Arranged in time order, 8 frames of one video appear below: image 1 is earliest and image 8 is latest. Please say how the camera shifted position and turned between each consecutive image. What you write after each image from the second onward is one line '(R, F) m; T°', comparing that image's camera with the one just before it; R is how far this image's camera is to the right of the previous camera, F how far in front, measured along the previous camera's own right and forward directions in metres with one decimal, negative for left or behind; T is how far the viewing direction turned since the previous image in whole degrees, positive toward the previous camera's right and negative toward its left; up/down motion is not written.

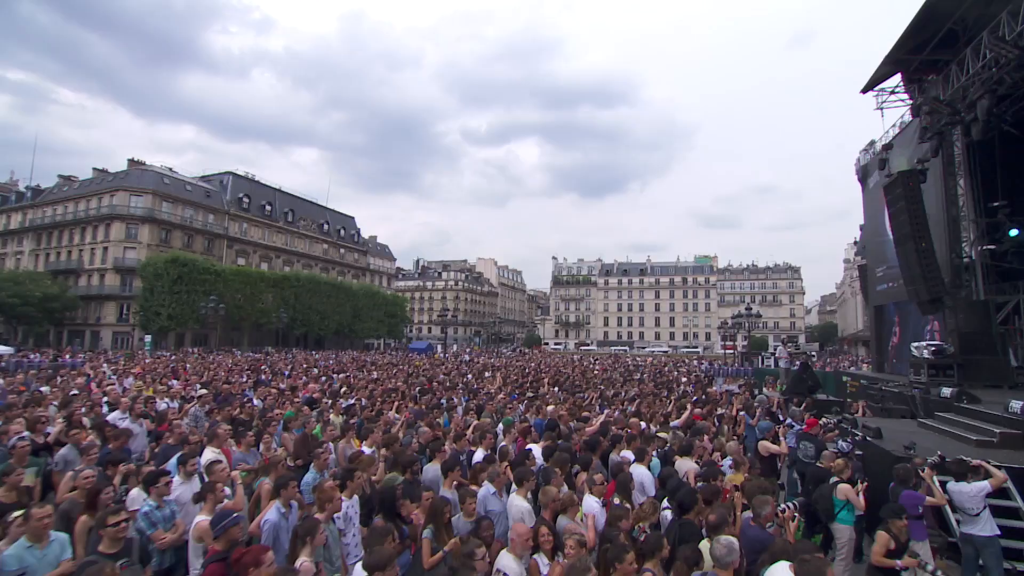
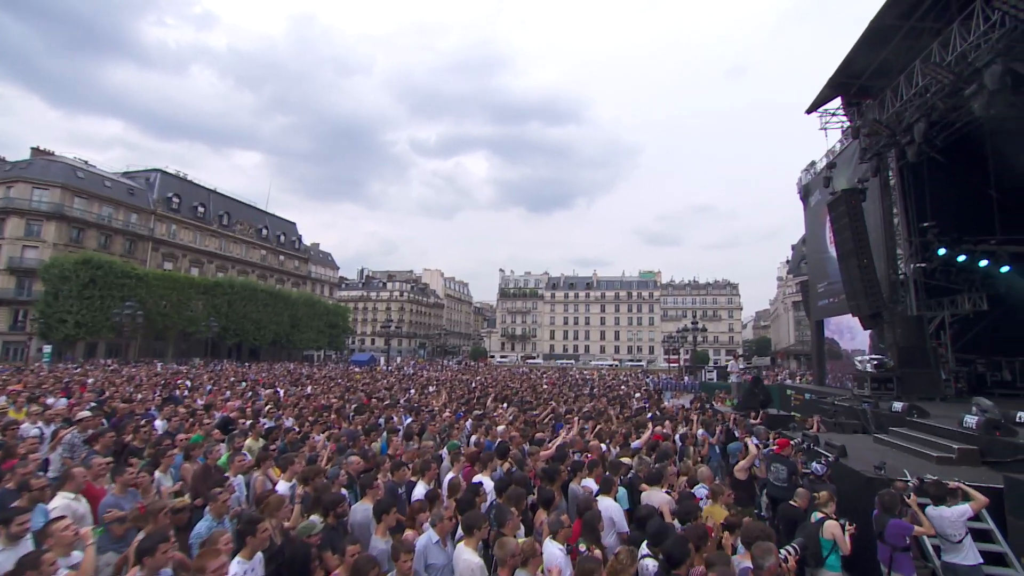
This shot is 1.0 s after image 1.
(0.0, +0.8) m; +6°
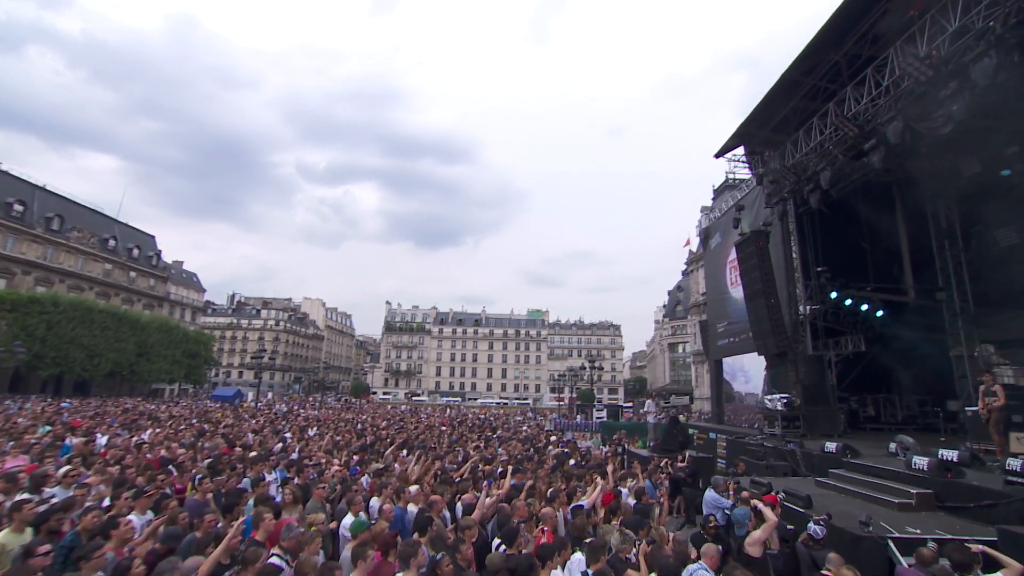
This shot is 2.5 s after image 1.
(-0.5, +1.7) m; +12°
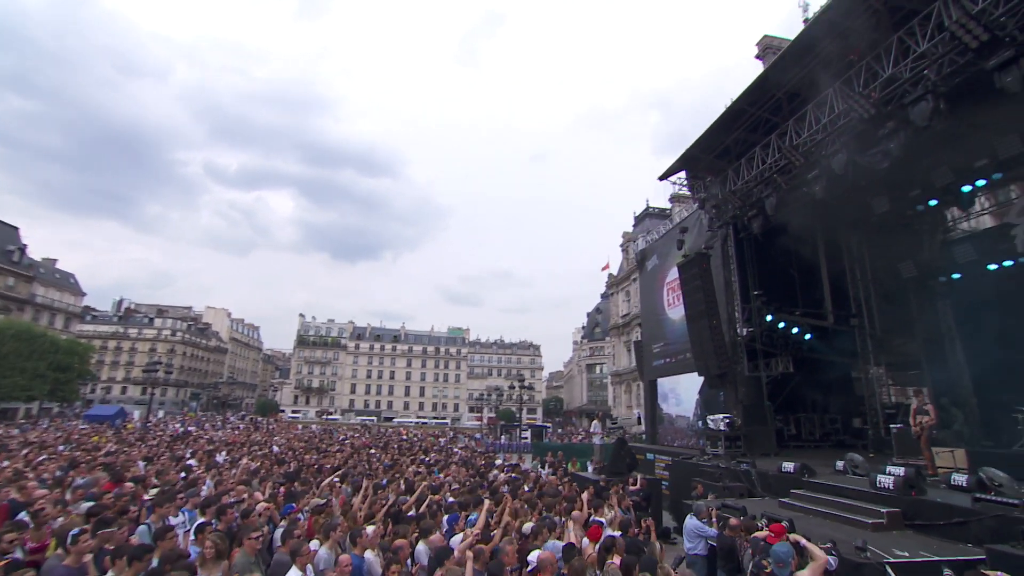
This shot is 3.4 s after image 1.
(-0.7, +0.9) m; +9°
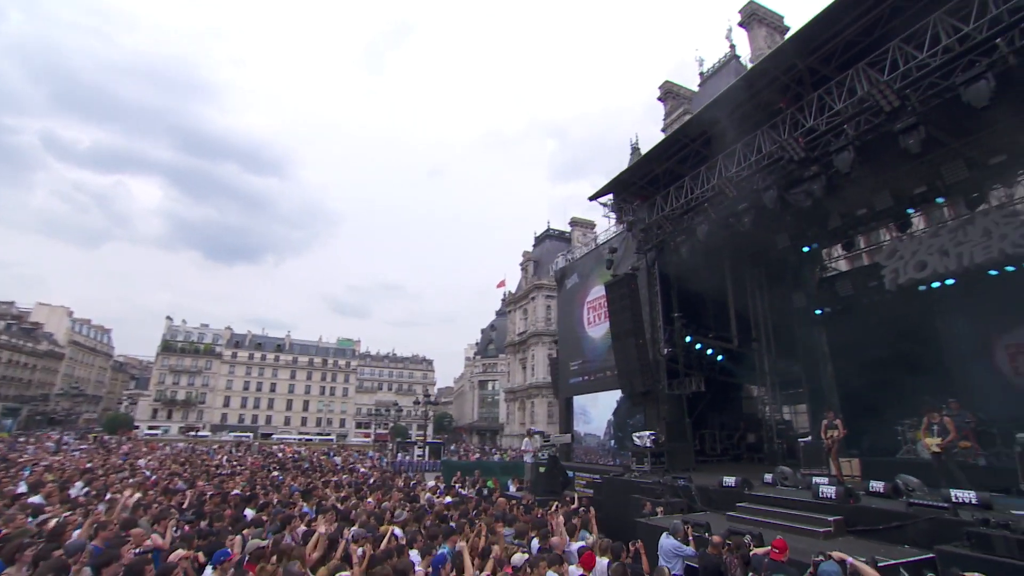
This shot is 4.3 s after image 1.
(-1.3, +0.5) m; +12°
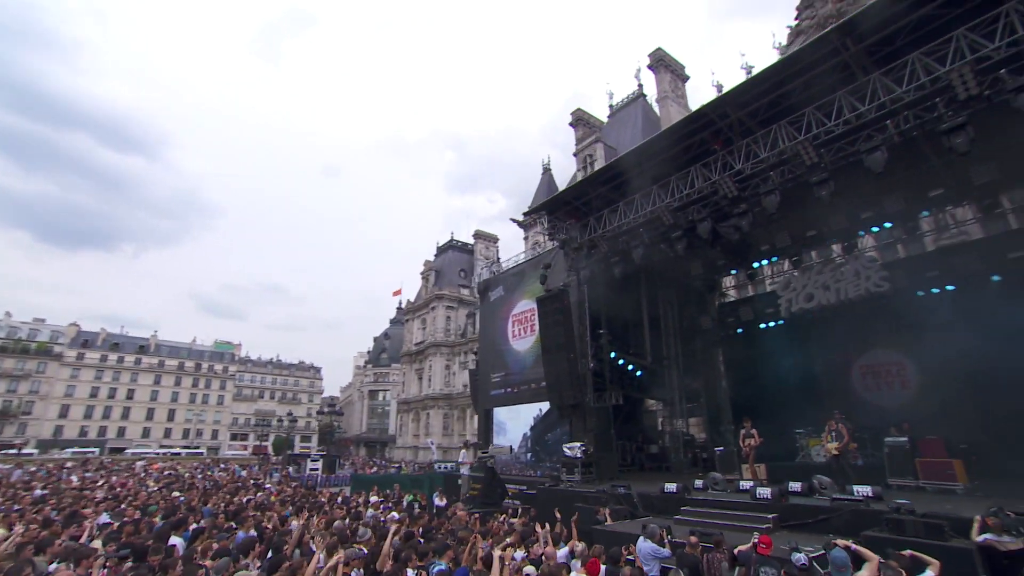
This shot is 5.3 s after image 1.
(-1.5, 0.0) m; +12°
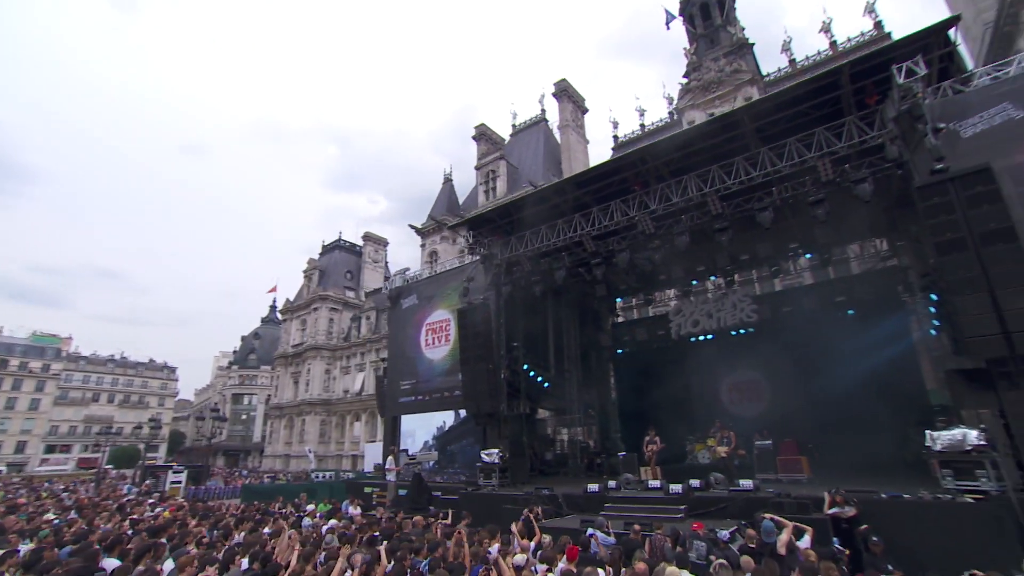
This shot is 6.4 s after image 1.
(-1.6, -0.7) m; +13°
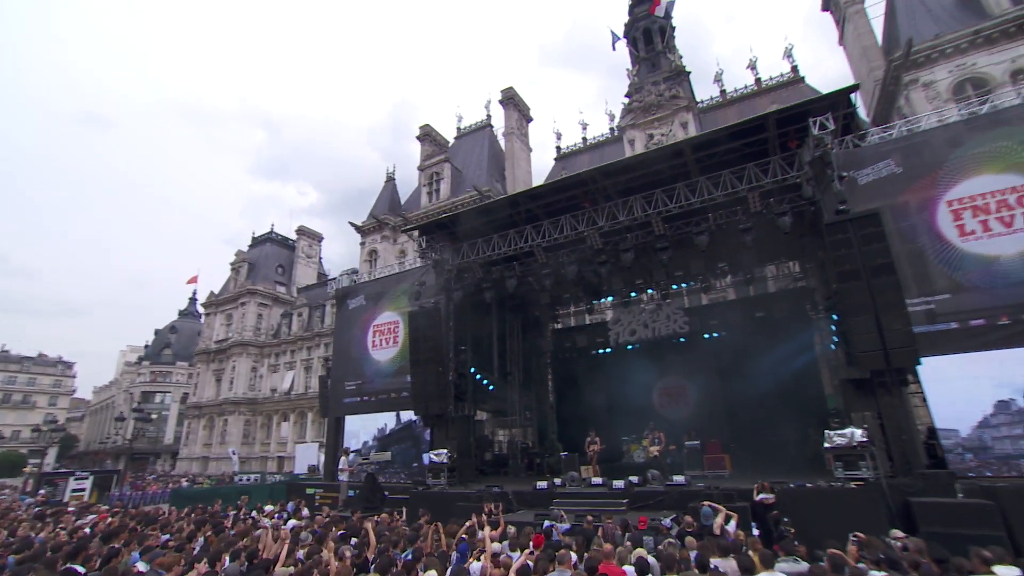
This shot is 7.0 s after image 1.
(-0.7, -0.8) m; +7°
